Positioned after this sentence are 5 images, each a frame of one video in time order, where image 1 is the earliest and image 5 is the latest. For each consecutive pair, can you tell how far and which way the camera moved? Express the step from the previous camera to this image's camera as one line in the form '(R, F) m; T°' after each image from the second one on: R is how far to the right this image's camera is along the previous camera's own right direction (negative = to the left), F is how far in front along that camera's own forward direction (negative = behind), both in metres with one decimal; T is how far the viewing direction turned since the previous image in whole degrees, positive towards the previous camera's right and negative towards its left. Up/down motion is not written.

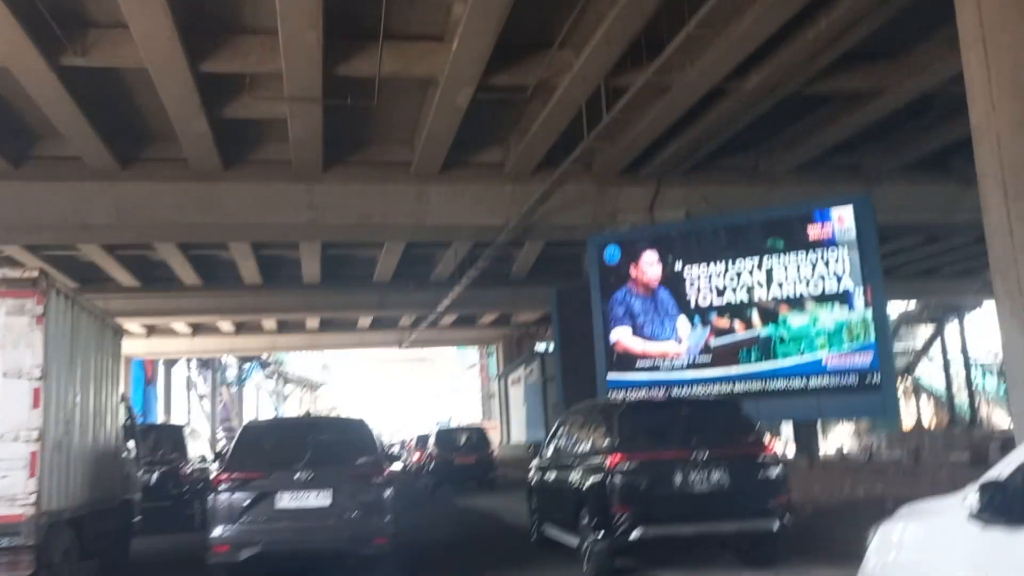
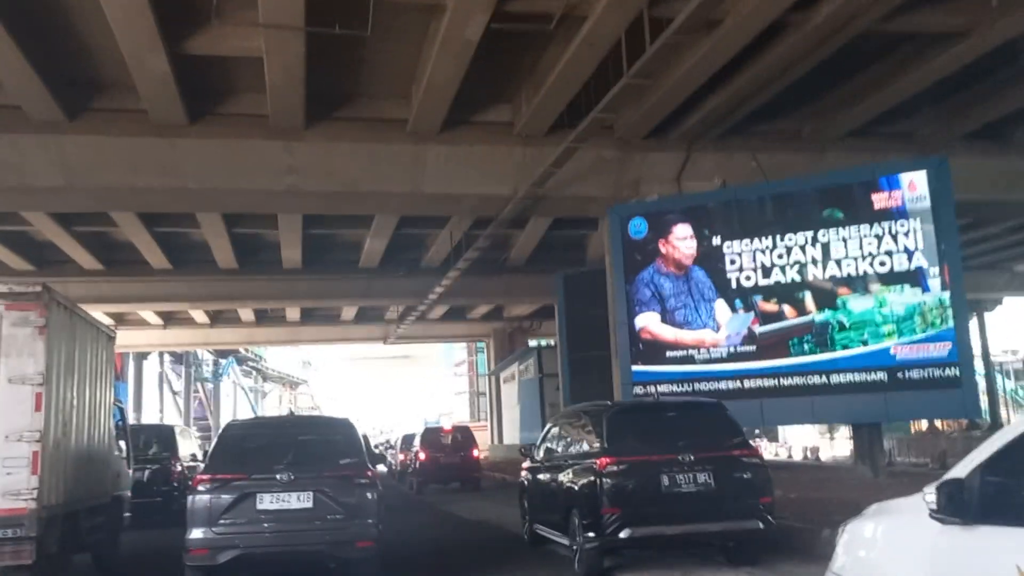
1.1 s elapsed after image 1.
(-0.2, +0.8) m; +1°
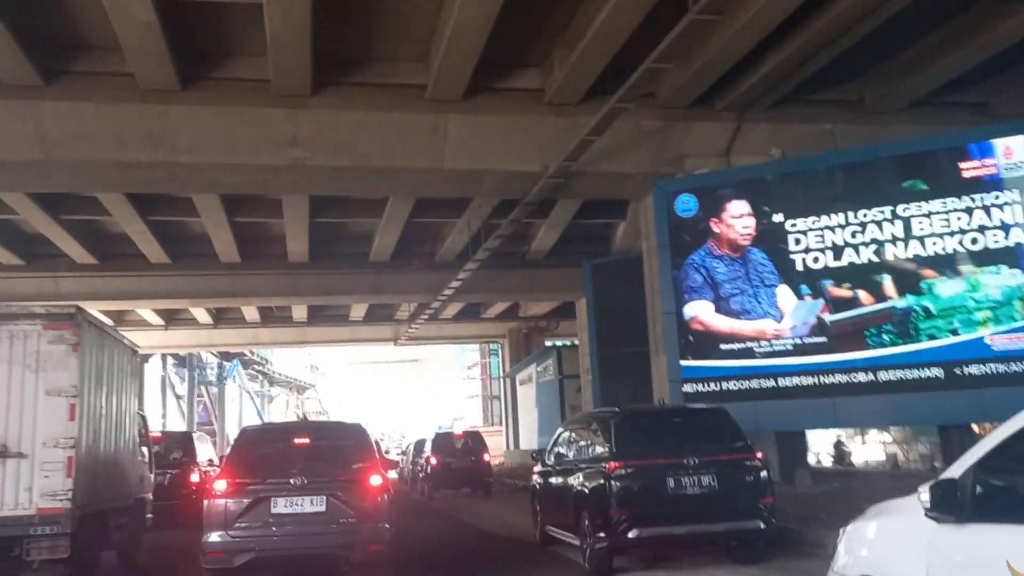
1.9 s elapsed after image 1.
(-0.1, +0.6) m; 0°
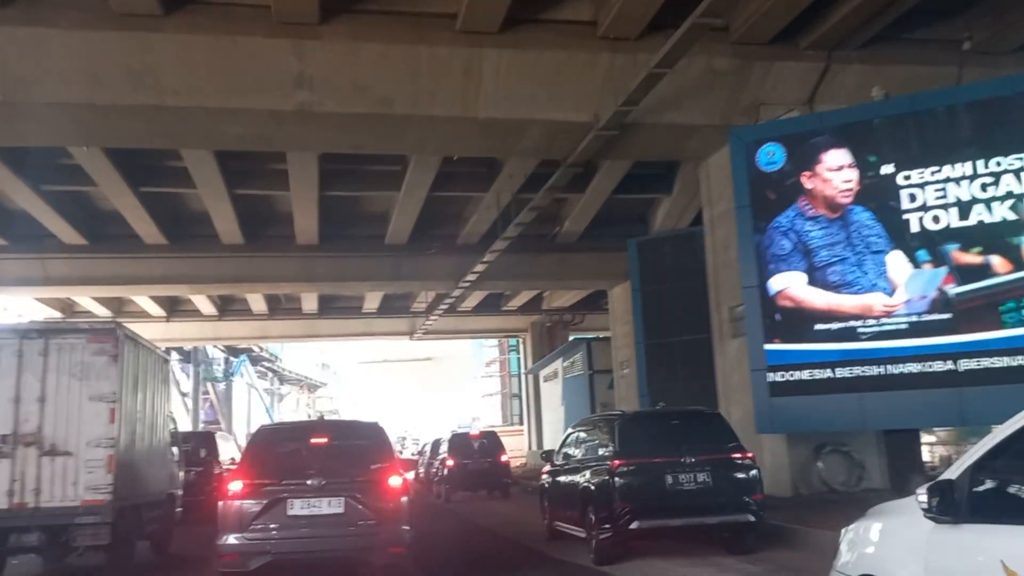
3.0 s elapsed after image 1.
(-0.2, +0.8) m; -1°
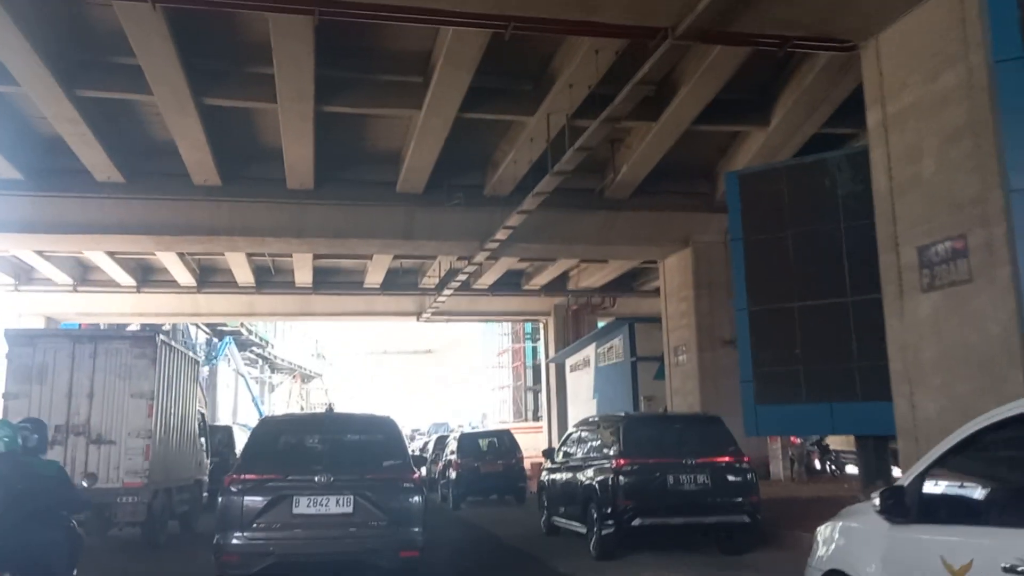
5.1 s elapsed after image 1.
(-0.3, +1.6) m; 0°
